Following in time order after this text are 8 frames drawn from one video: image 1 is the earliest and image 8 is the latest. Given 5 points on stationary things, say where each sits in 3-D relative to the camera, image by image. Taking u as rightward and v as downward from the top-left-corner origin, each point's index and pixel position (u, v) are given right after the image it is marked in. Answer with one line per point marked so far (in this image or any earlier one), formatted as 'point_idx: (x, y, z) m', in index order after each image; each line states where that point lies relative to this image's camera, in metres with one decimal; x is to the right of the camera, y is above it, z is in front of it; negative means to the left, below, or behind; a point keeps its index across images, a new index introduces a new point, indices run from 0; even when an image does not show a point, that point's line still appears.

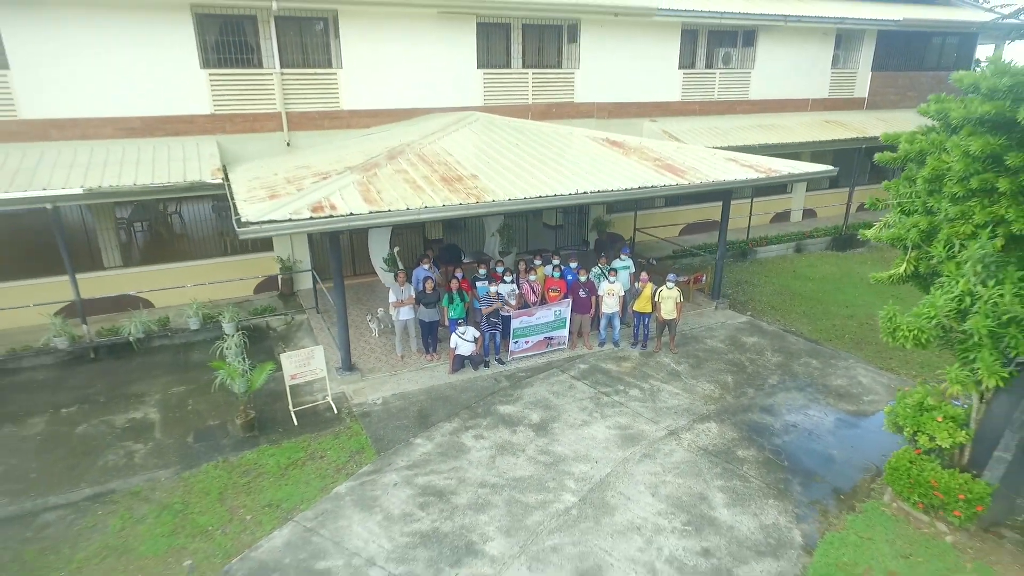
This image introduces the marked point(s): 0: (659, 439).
0: (+1.5, -1.5, +7.3) m
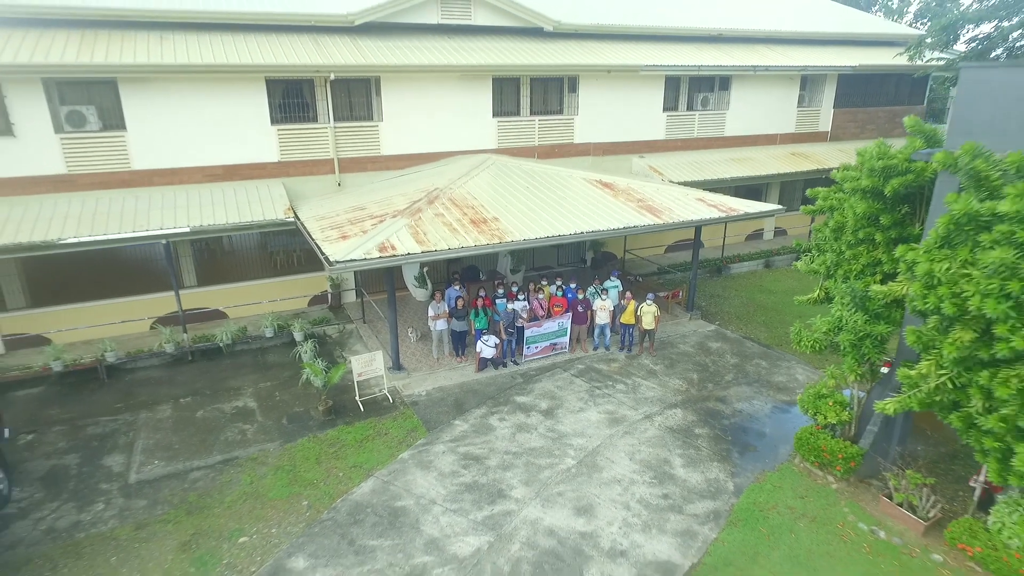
0: (+1.7, -1.8, +9.7) m
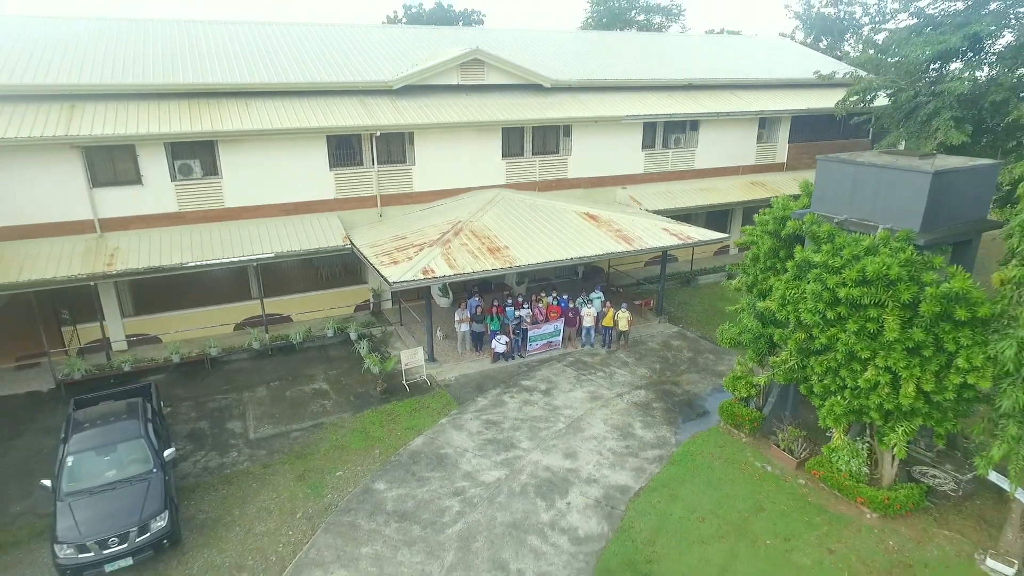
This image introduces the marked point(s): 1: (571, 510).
0: (+1.8, -2.0, +13.3) m
1: (+0.8, -3.1, +9.9) m
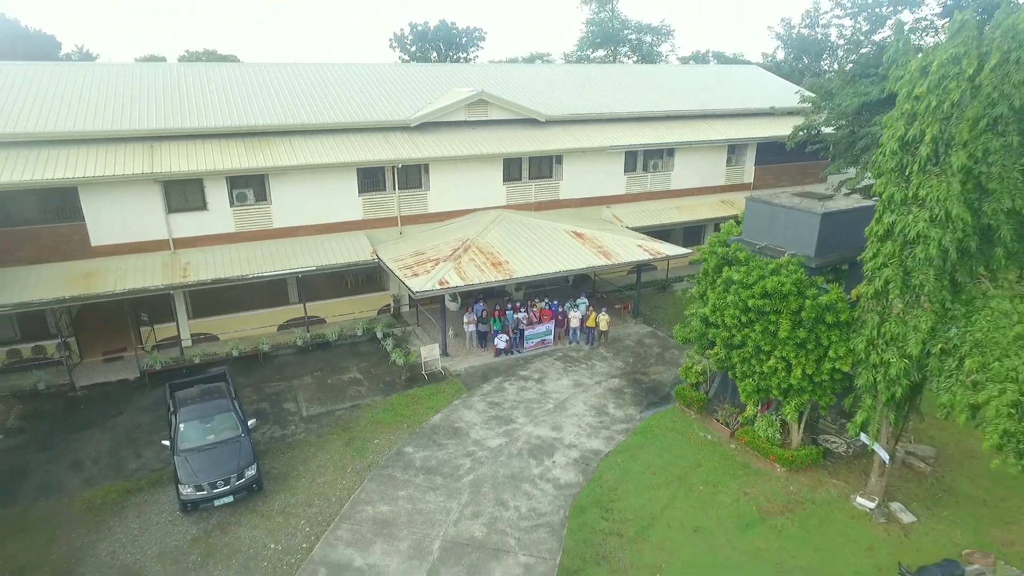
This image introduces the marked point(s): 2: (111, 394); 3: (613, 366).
0: (+1.8, -2.2, +16.4) m
1: (+0.8, -3.2, +13.0) m
2: (-8.9, -2.4, +16.0) m
3: (+2.5, -1.9, +17.4) m
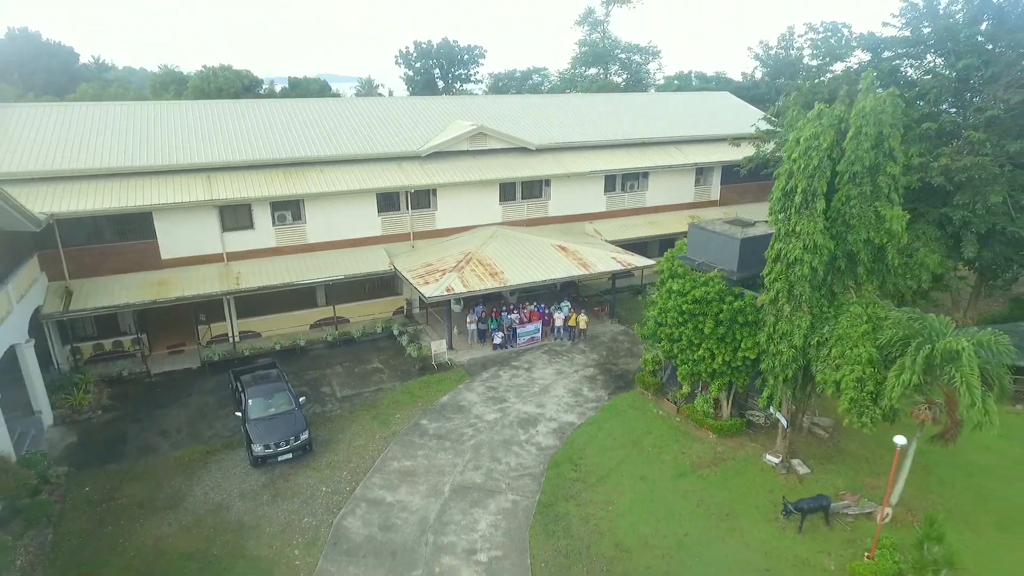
0: (+1.7, -2.4, +20.1) m
1: (+0.6, -3.4, +16.7) m
2: (-9.1, -2.5, +19.7) m
3: (+2.3, -2.1, +21.1) m
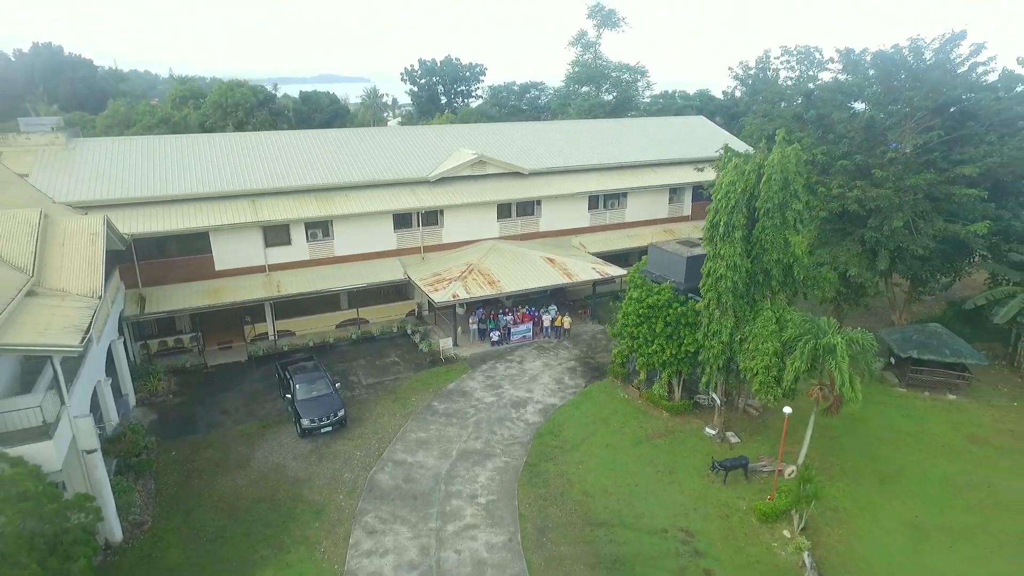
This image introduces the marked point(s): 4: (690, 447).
0: (+1.5, -2.6, +24.2) m
1: (+0.5, -3.6, +20.8) m
2: (-9.3, -2.7, +23.8) m
3: (+2.1, -2.3, +25.2) m
4: (+4.7, -4.2, +18.8) m
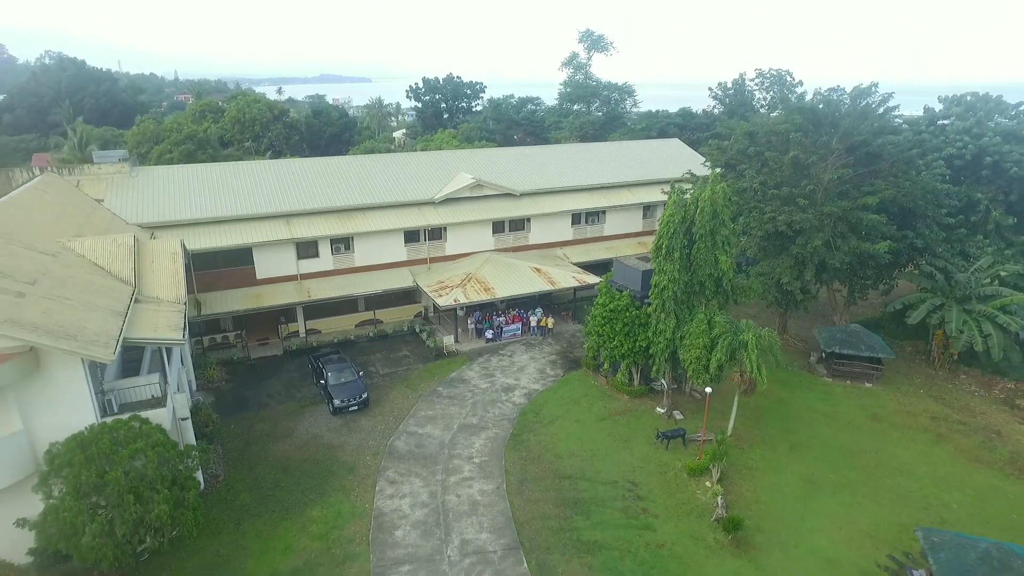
0: (+1.1, -2.9, +29.0) m
1: (+0.1, -3.9, +25.6) m
2: (-9.6, -3.0, +28.7) m
3: (+1.8, -2.5, +30.0) m
4: (+4.3, -4.4, +23.6) m
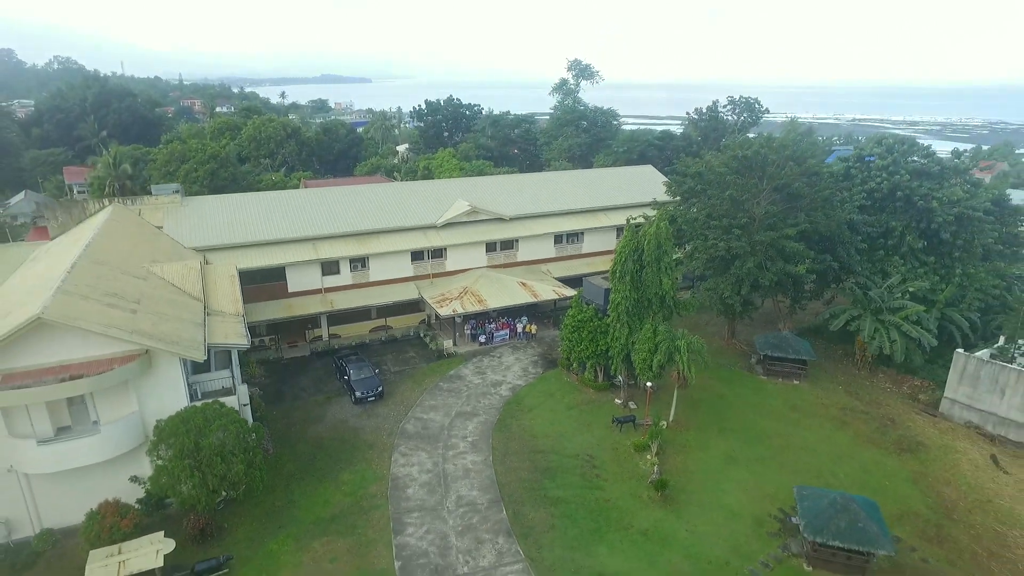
0: (+0.6, -3.5, +34.9) m
1: (-0.4, -4.5, +31.5) m
2: (-10.2, -3.6, +34.5) m
3: (+1.2, -3.2, +35.8) m
4: (+3.8, -5.0, +29.5) m
